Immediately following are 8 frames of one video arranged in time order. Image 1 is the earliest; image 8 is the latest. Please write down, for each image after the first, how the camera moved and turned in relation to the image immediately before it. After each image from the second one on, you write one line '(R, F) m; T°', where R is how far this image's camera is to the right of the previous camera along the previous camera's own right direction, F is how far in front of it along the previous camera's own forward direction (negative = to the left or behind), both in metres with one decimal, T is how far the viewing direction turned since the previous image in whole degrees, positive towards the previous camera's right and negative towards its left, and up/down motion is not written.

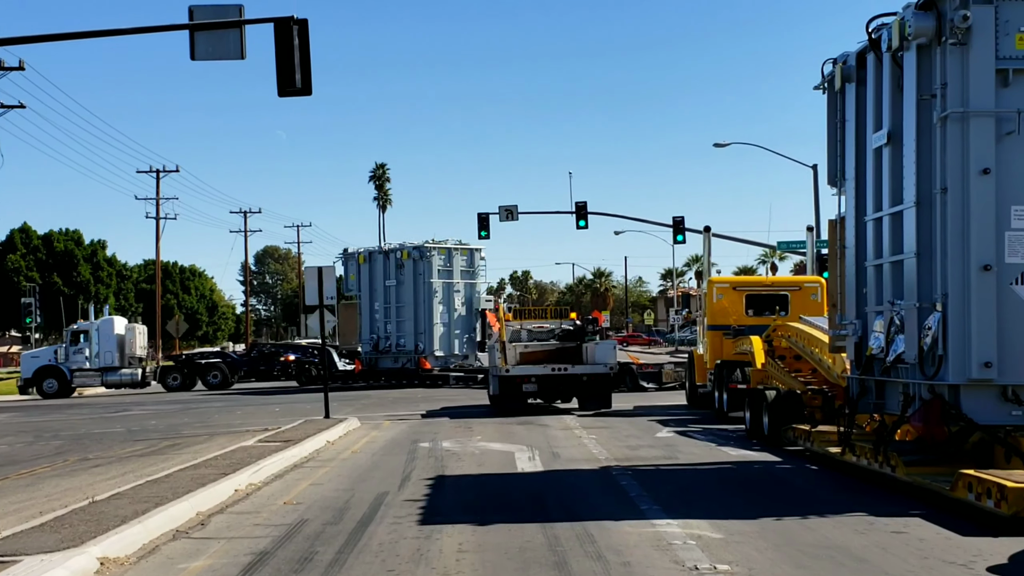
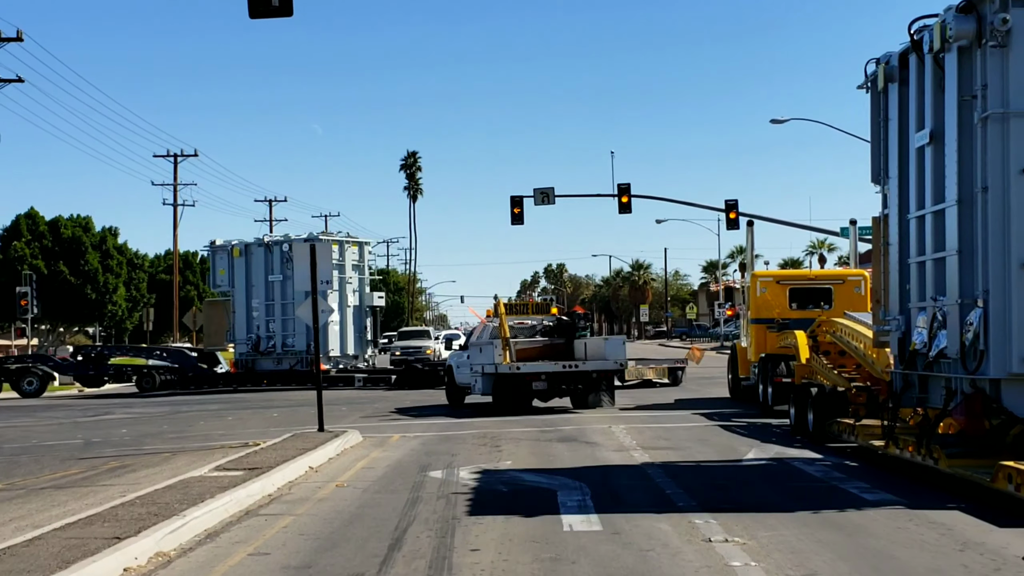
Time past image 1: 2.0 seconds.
(-0.1, +3.9) m; -2°
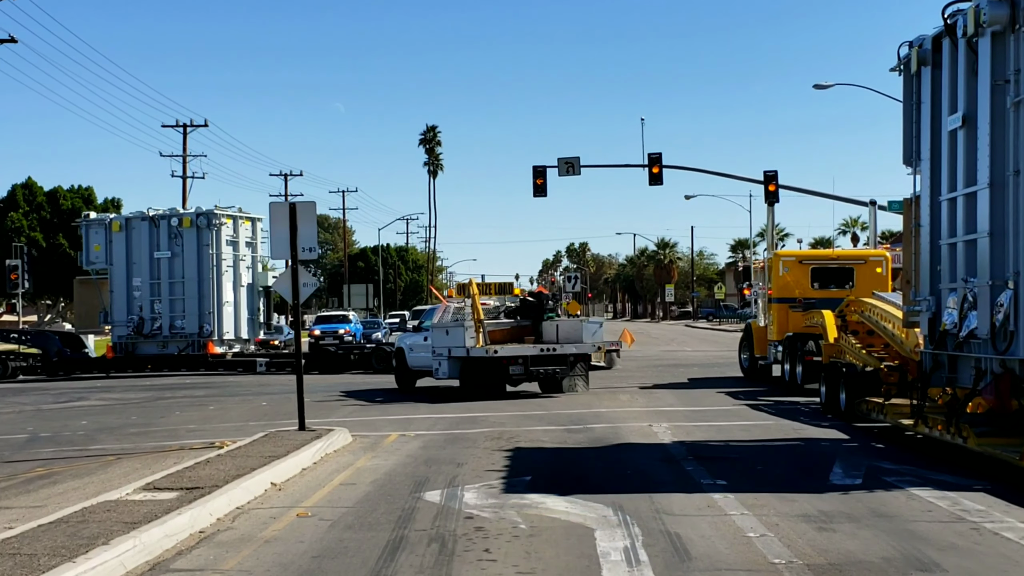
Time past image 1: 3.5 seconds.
(0.0, +2.8) m; -1°
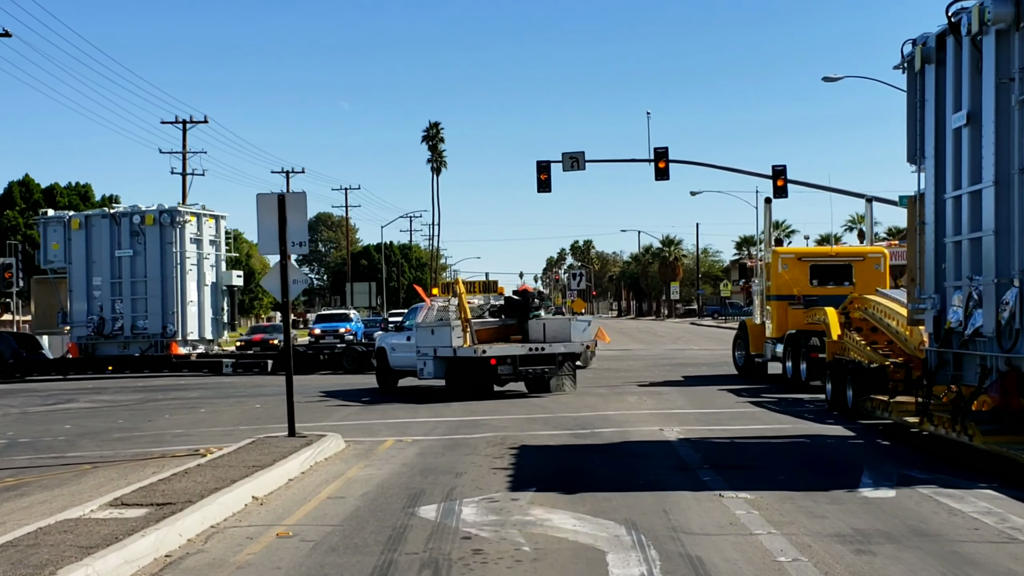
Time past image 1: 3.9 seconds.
(0.0, +0.8) m; 0°
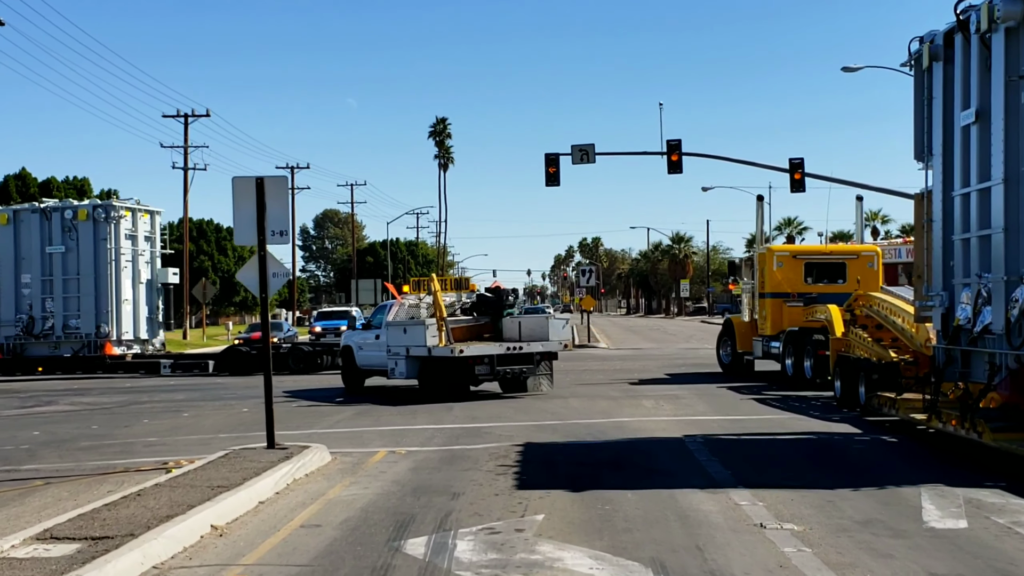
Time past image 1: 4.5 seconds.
(0.0, +1.3) m; 0°
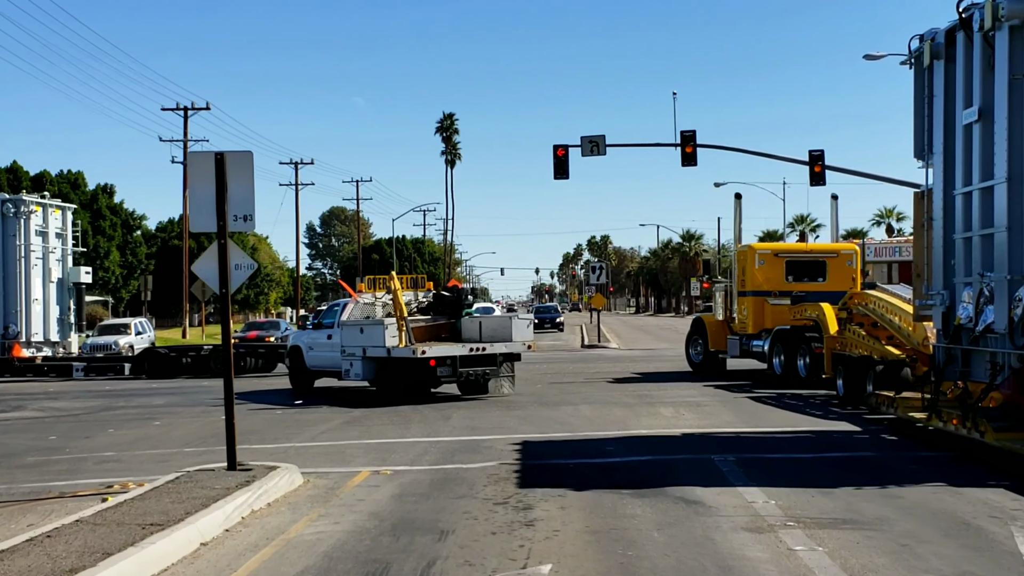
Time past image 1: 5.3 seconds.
(+0.1, +1.6) m; 0°
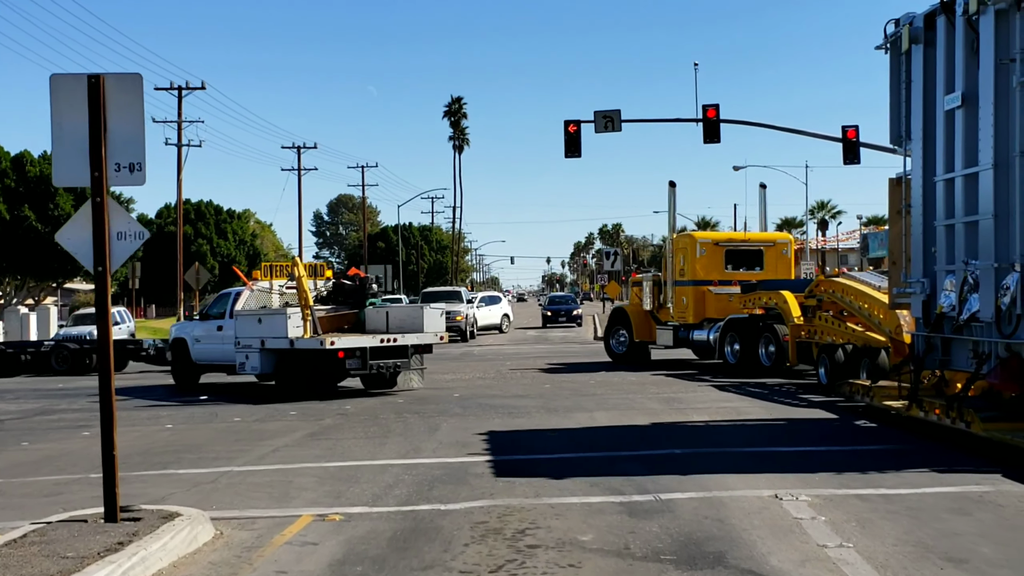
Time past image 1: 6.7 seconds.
(+0.1, +2.7) m; -1°
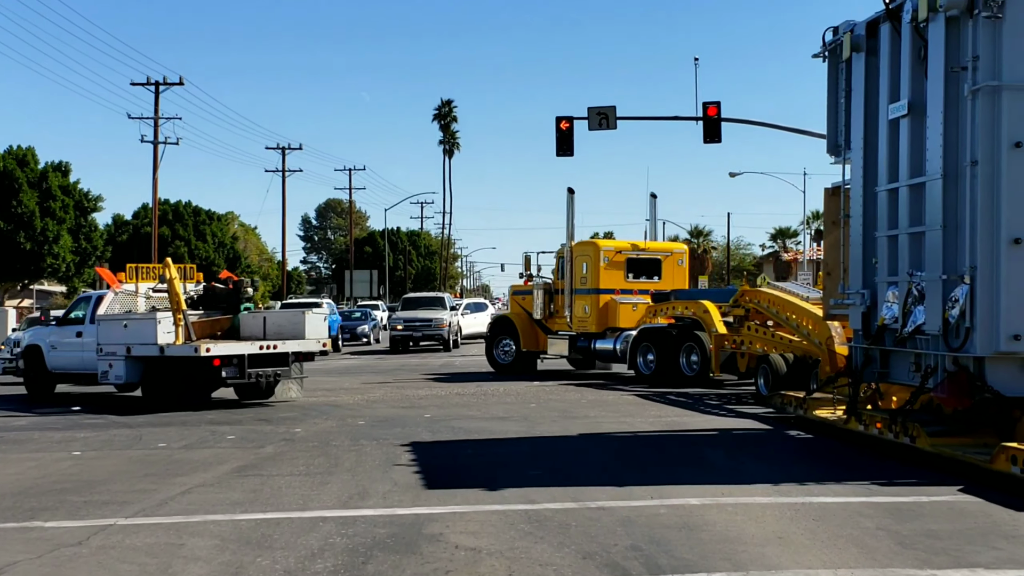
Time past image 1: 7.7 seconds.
(+0.1, +2.2) m; +1°
